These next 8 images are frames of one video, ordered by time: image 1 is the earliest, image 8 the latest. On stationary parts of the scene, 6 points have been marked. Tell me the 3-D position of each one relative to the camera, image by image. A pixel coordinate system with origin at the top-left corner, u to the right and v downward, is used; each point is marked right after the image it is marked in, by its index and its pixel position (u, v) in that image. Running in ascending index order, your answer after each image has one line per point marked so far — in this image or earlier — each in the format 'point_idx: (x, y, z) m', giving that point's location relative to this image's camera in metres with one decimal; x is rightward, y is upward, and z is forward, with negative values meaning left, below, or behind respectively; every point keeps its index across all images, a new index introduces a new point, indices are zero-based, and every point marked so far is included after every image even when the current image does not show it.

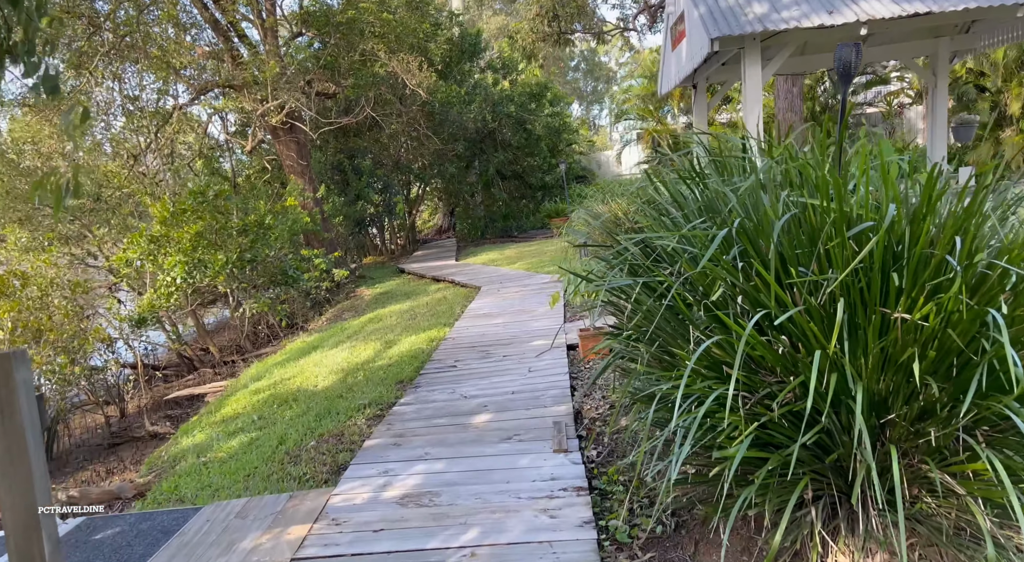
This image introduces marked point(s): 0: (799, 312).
0: (+0.7, -0.1, +2.0) m
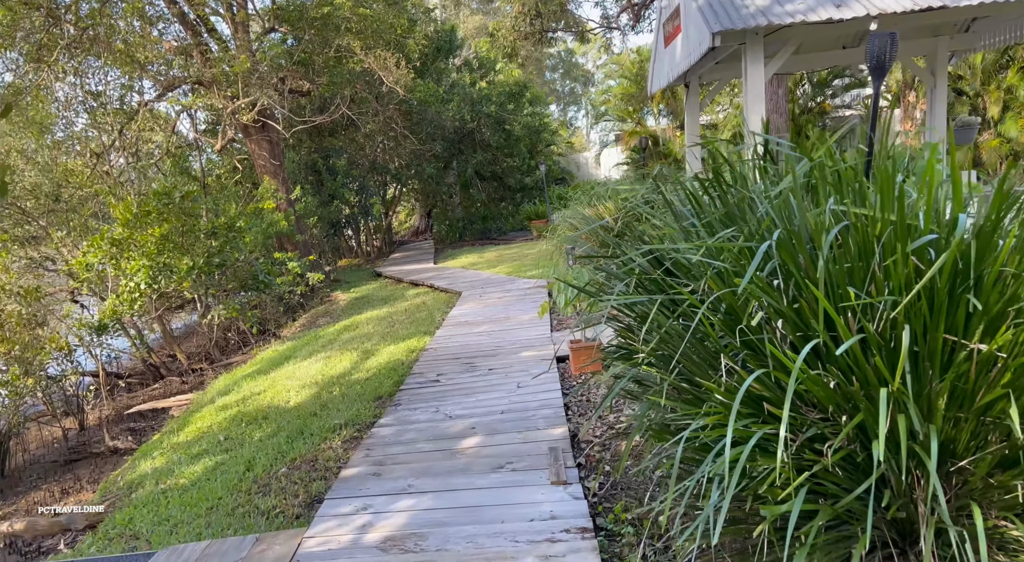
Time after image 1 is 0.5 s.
0: (+0.7, -0.1, +1.7) m
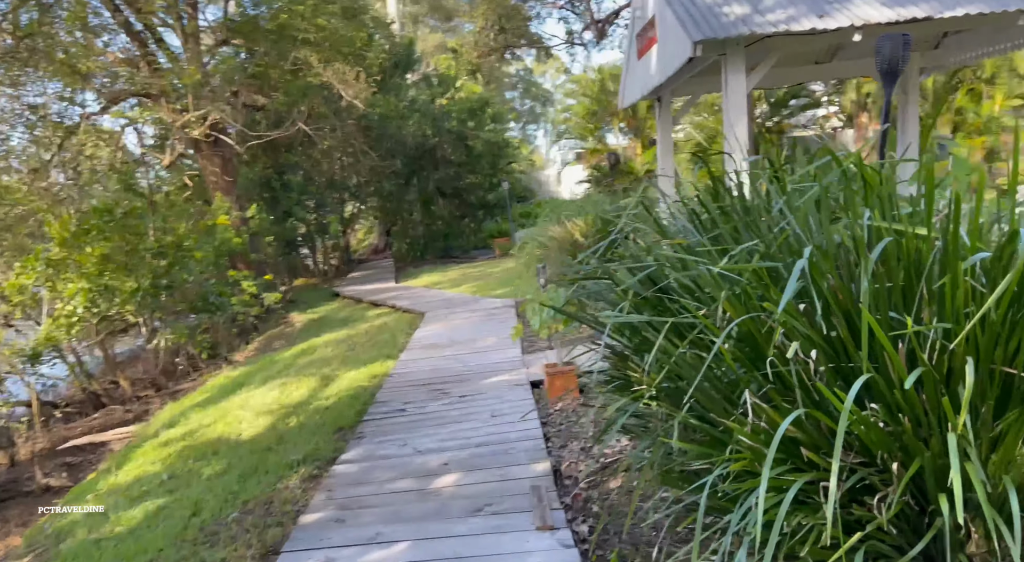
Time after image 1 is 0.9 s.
0: (+0.7, -0.2, +1.4) m
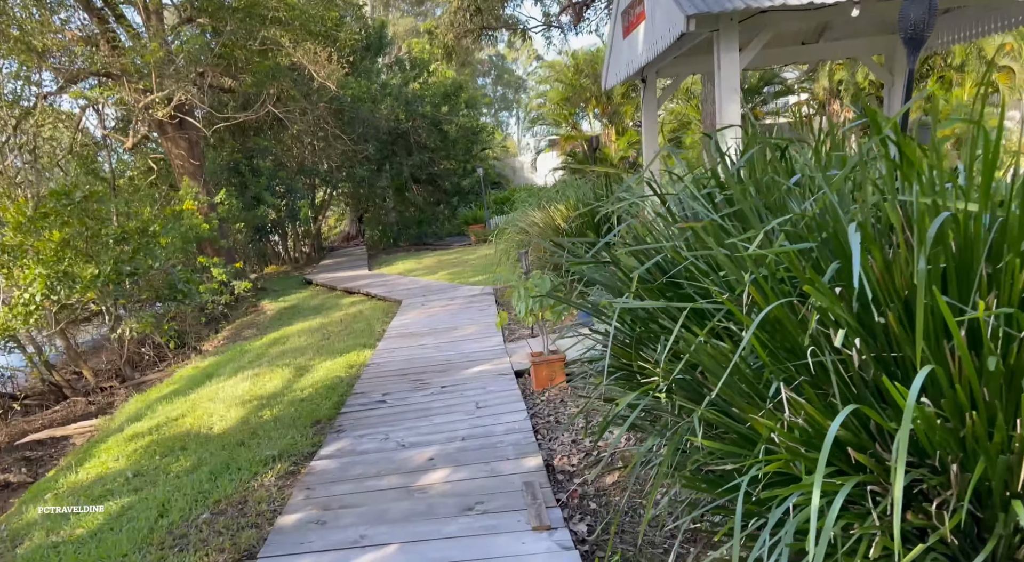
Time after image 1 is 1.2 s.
0: (+0.8, -0.1, +1.3) m
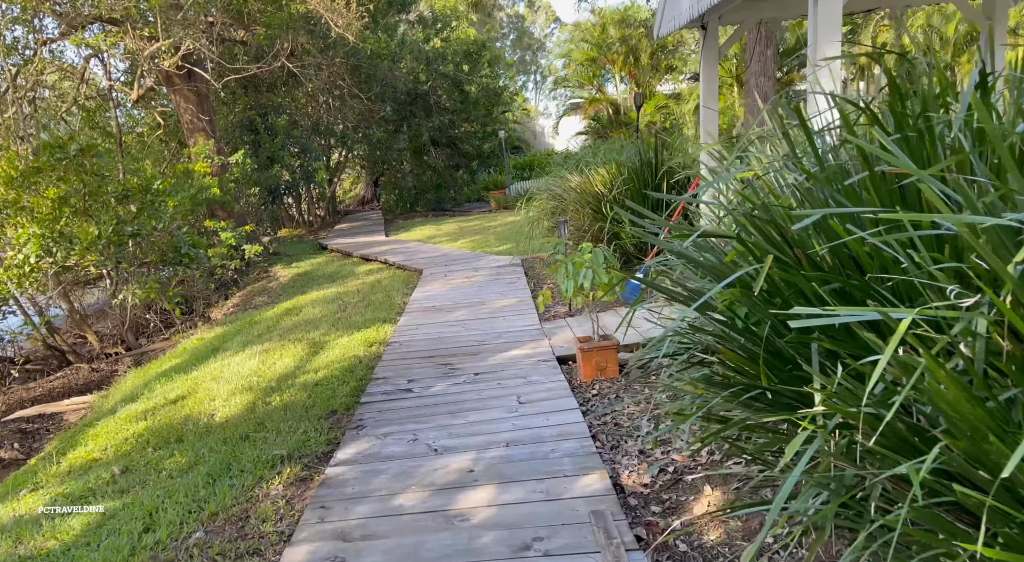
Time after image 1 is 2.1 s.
0: (+1.0, -0.2, +0.7) m
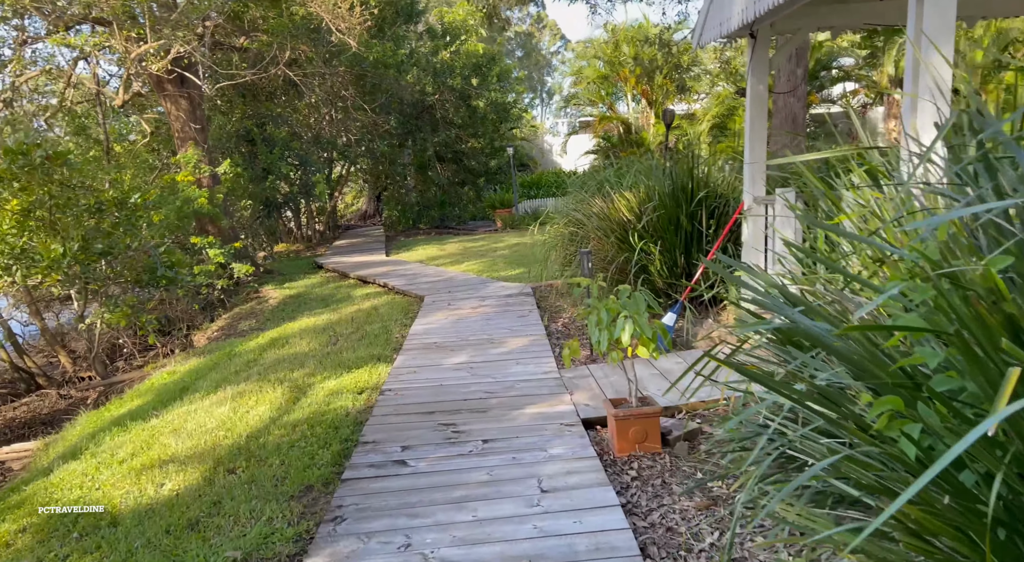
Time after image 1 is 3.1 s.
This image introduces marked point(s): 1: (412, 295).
0: (+1.0, -0.3, 0.0) m
1: (-1.0, -0.1, +7.7) m
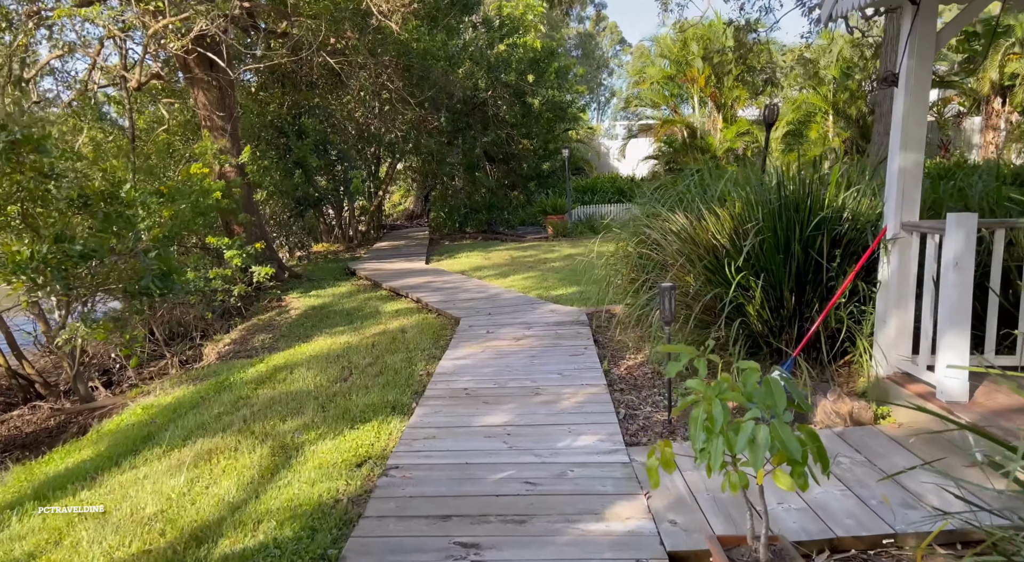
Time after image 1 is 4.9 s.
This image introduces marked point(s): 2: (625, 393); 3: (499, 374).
0: (+1.0, -0.5, -1.2) m
1: (-0.6, -0.3, +6.6) m
2: (+0.6, -0.6, +4.1) m
3: (-0.1, -0.5, +4.5) m
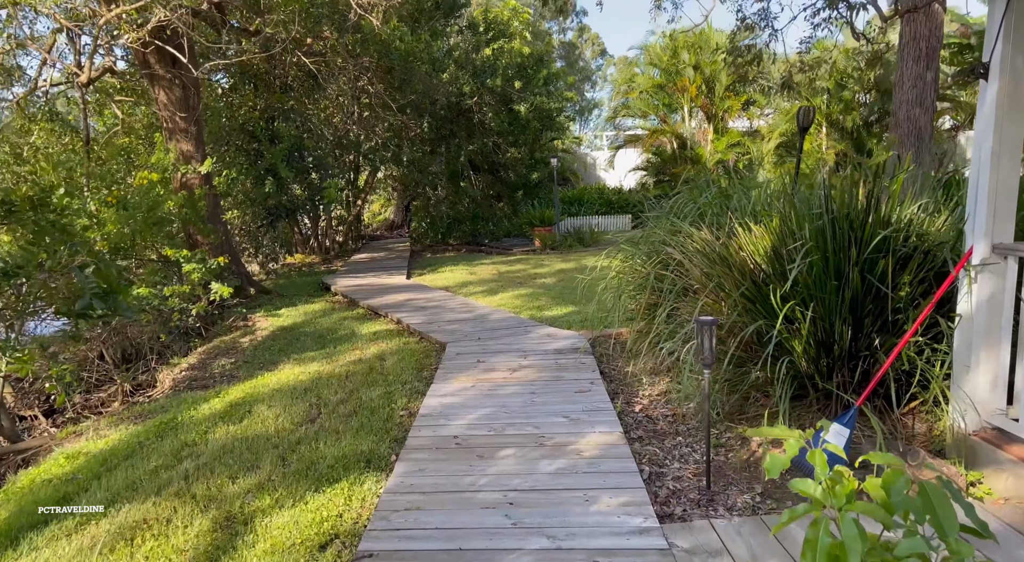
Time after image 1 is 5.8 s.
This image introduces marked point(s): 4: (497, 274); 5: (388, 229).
0: (+1.1, -0.6, -1.9) m
1: (-0.6, -0.5, +5.9) m
2: (+0.6, -0.7, +3.5) m
3: (-0.1, -0.7, +3.8) m
4: (-0.2, +0.1, +10.1) m
5: (-3.0, +1.2, +18.3) m
